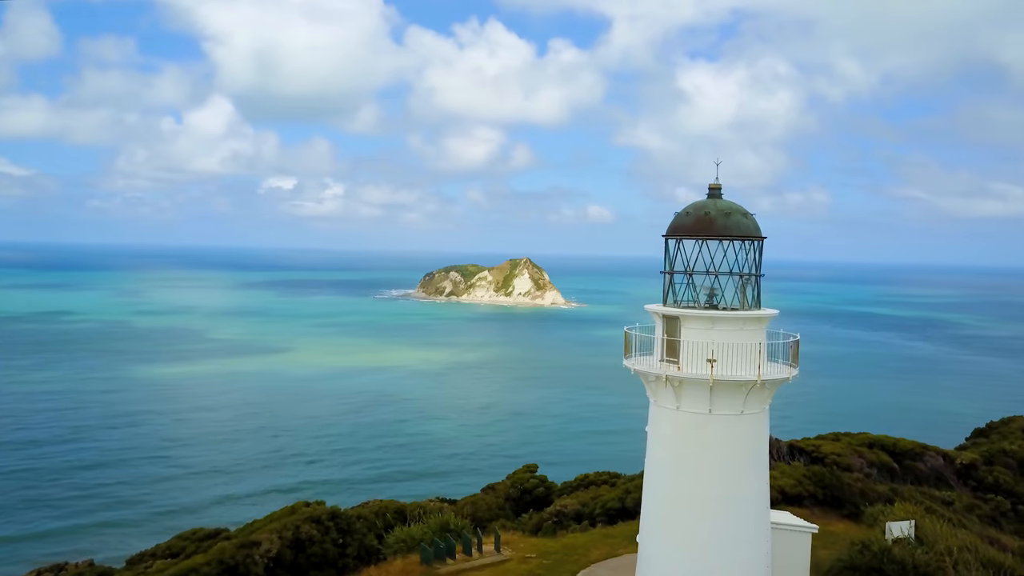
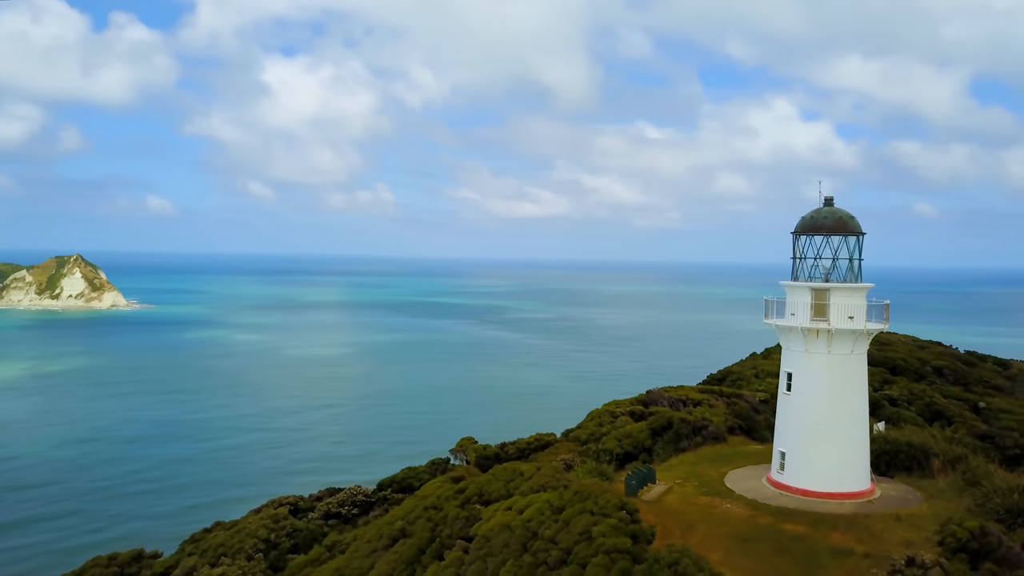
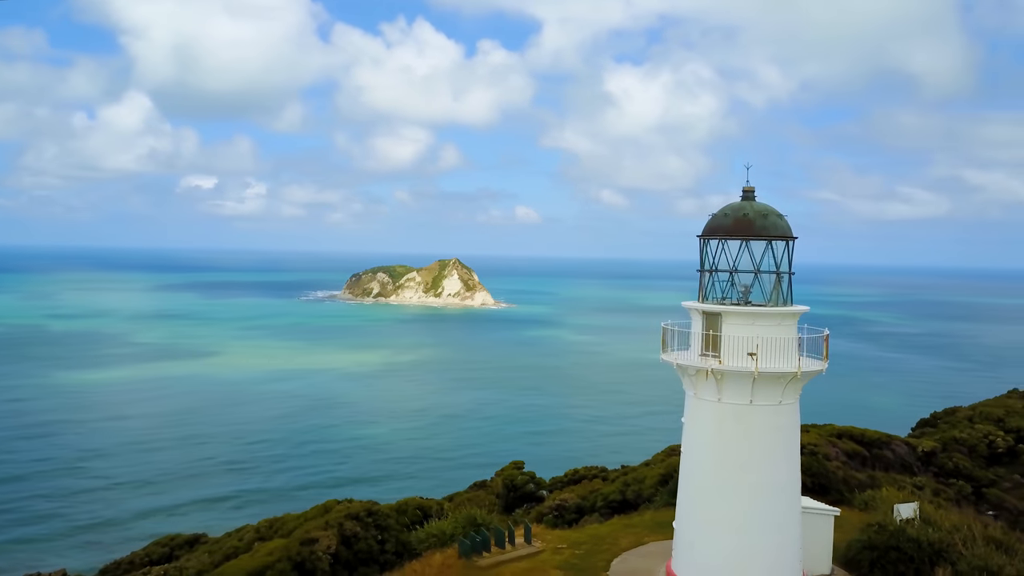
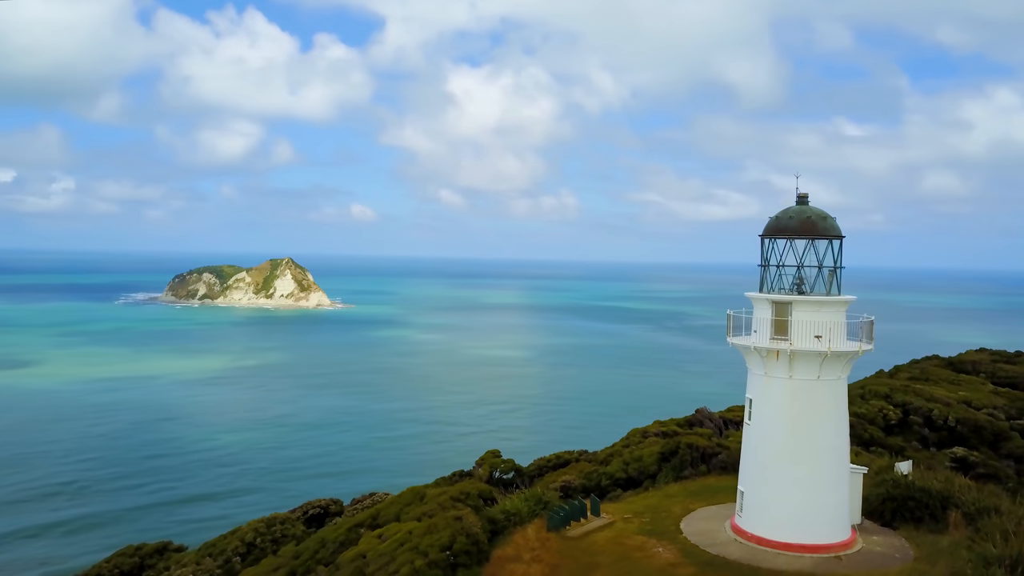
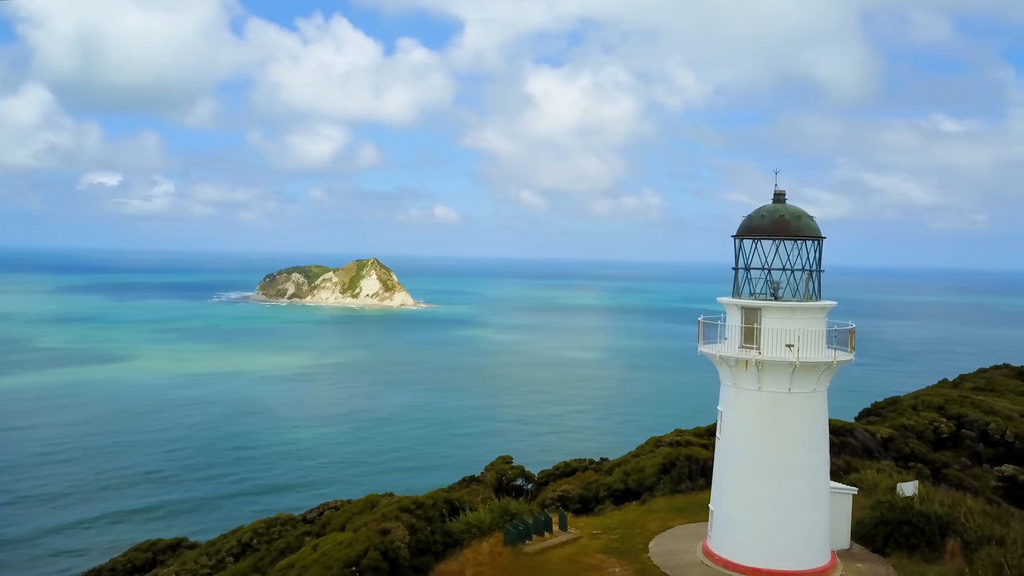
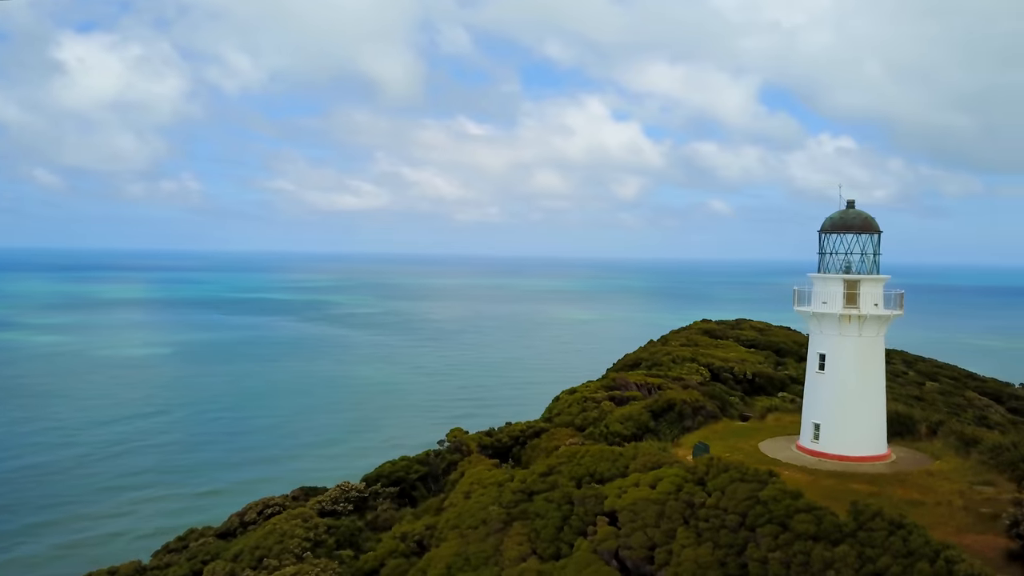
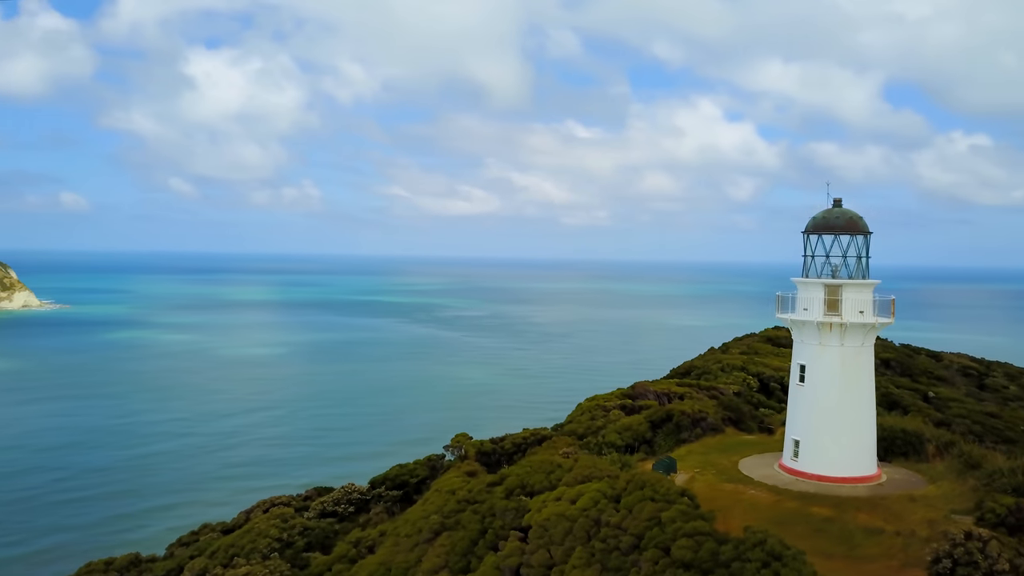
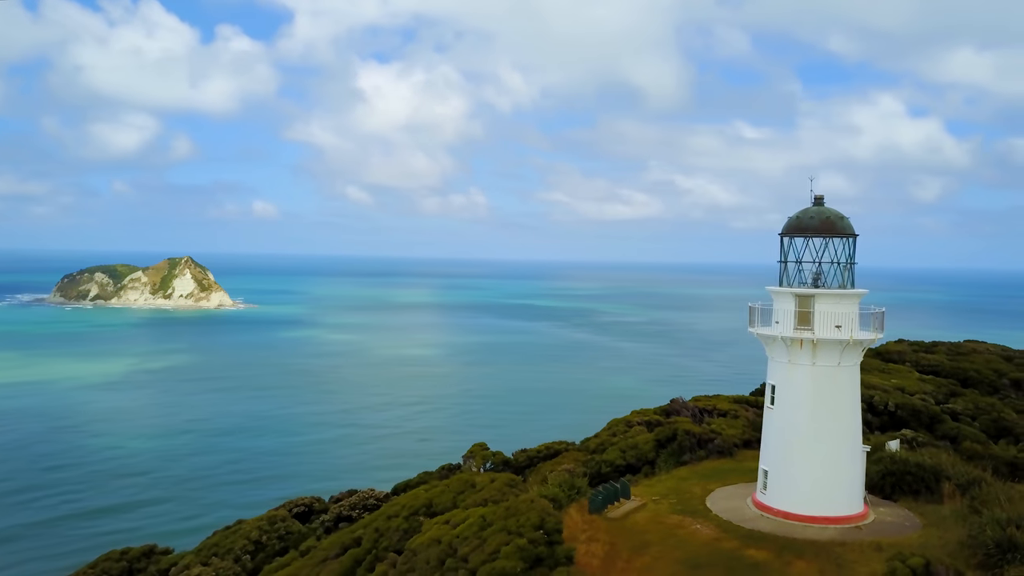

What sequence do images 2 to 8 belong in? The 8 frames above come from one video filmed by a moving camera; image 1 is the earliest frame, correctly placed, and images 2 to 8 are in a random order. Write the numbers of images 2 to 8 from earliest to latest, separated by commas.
3, 5, 4, 8, 2, 7, 6
